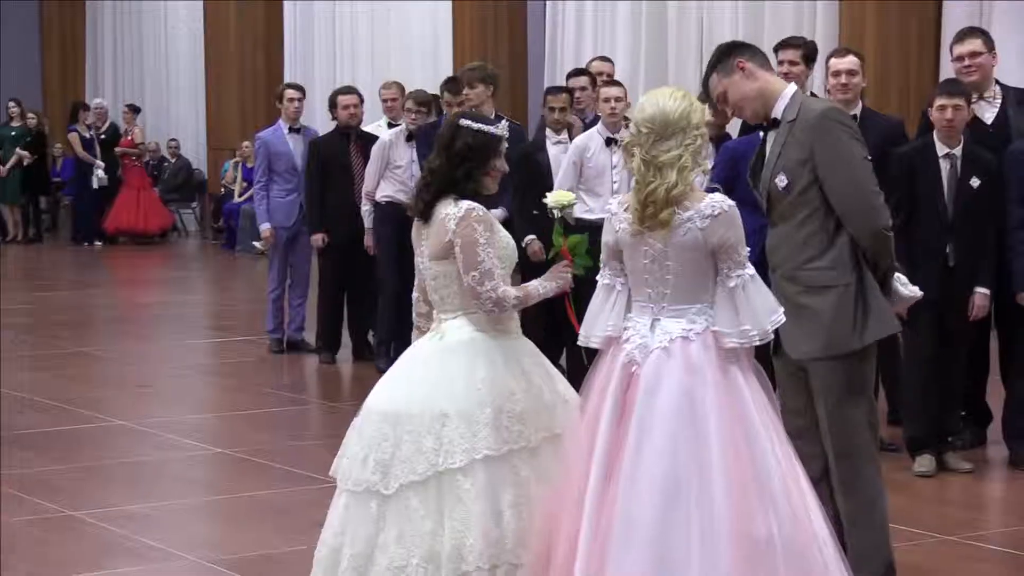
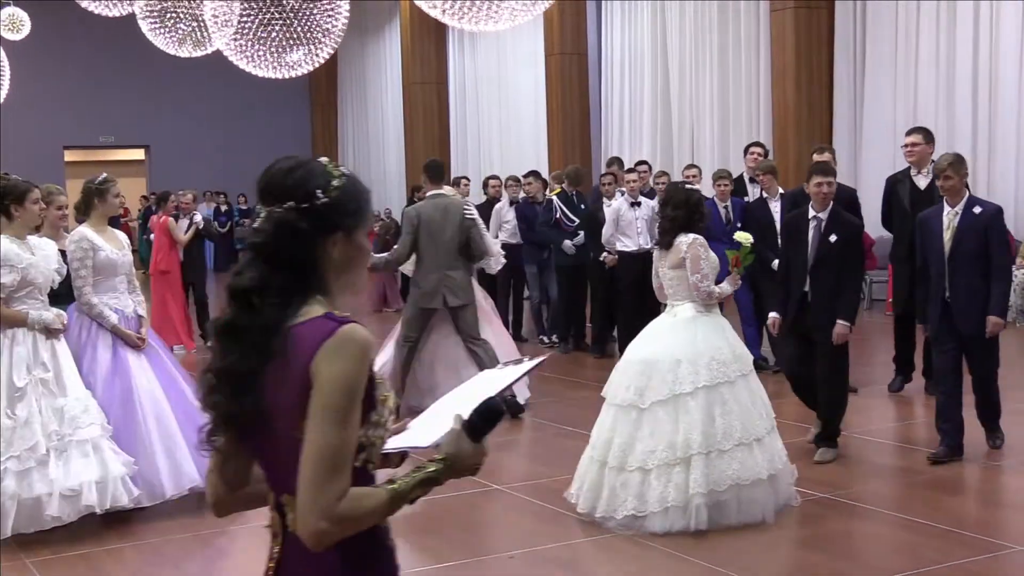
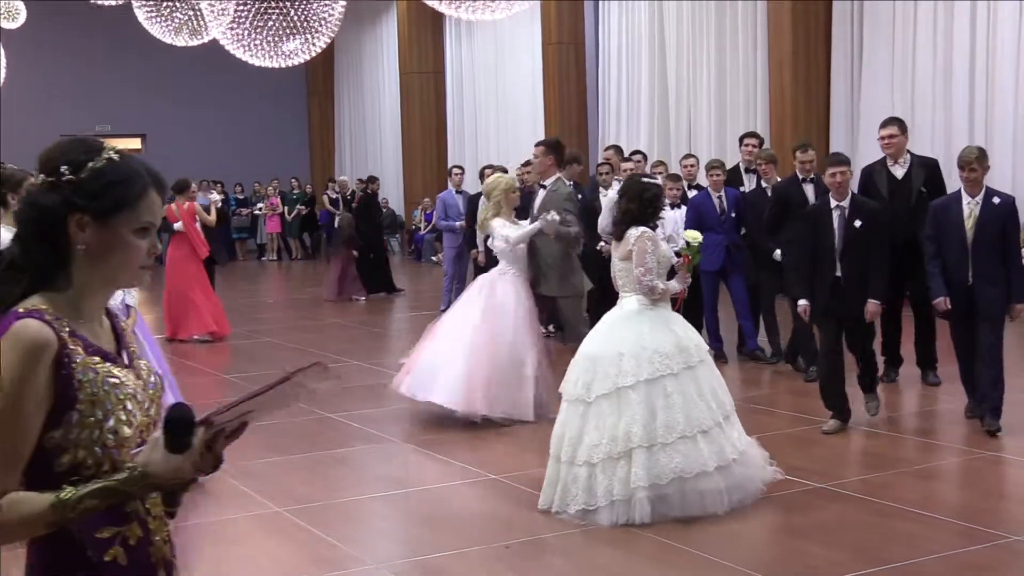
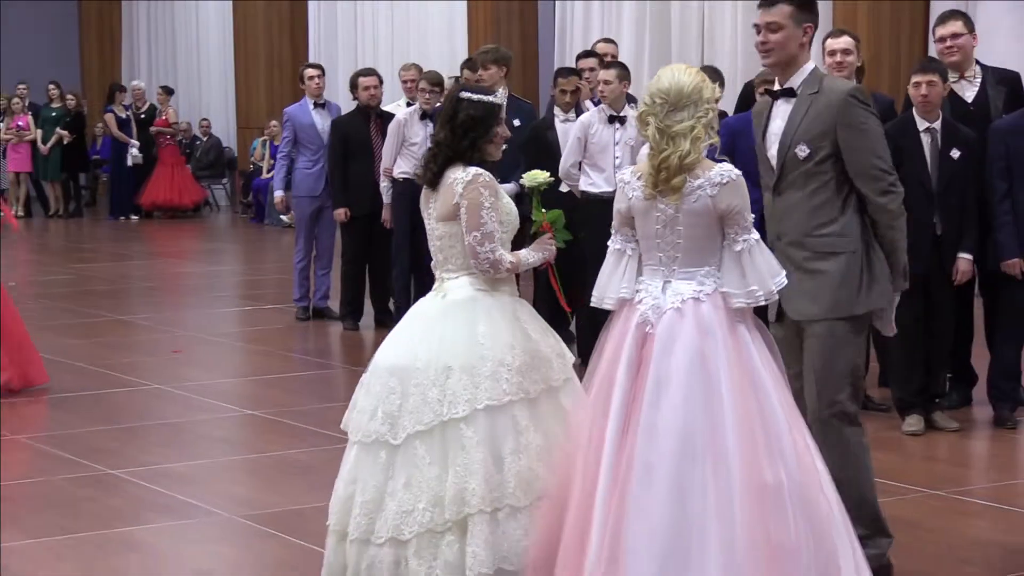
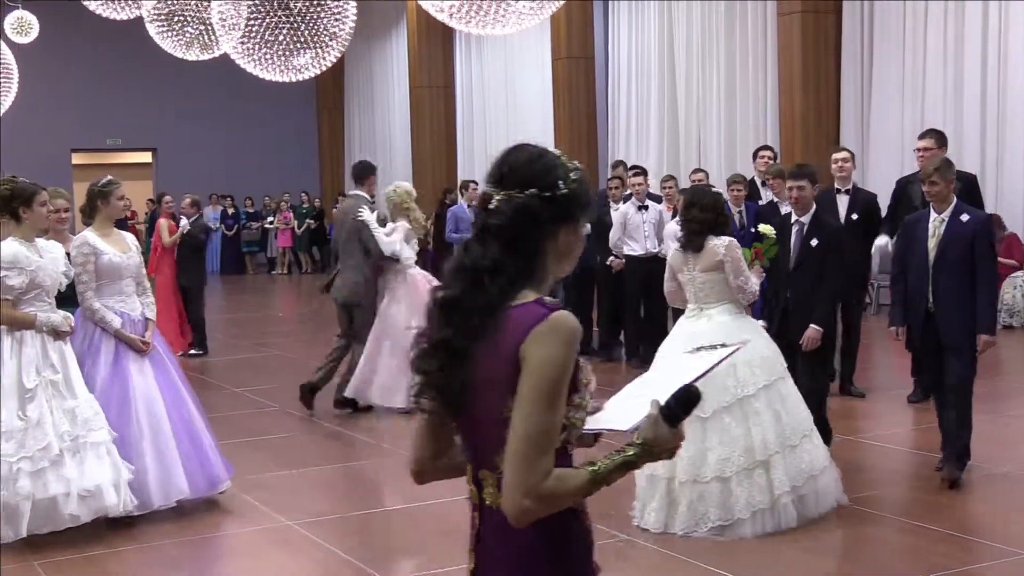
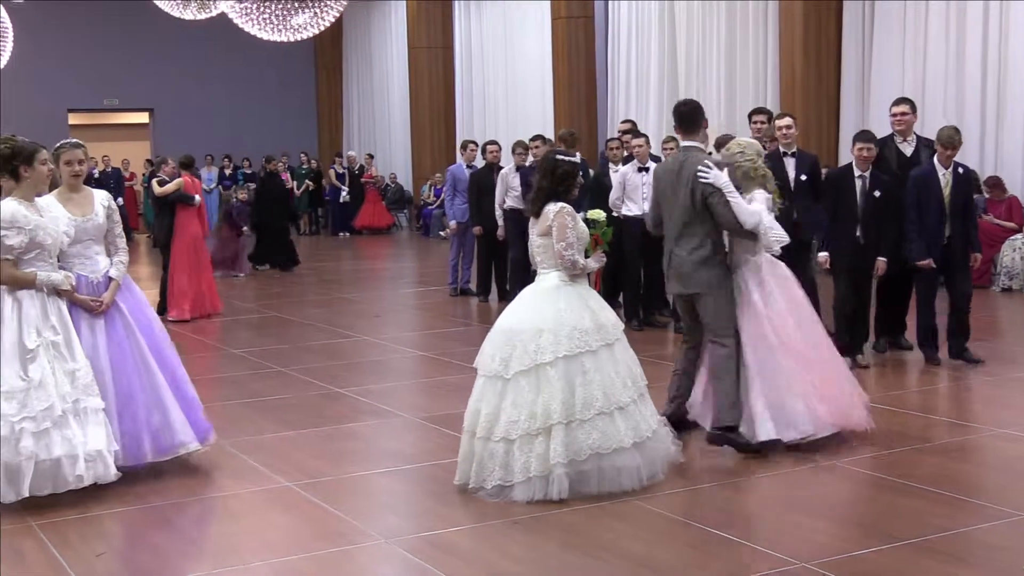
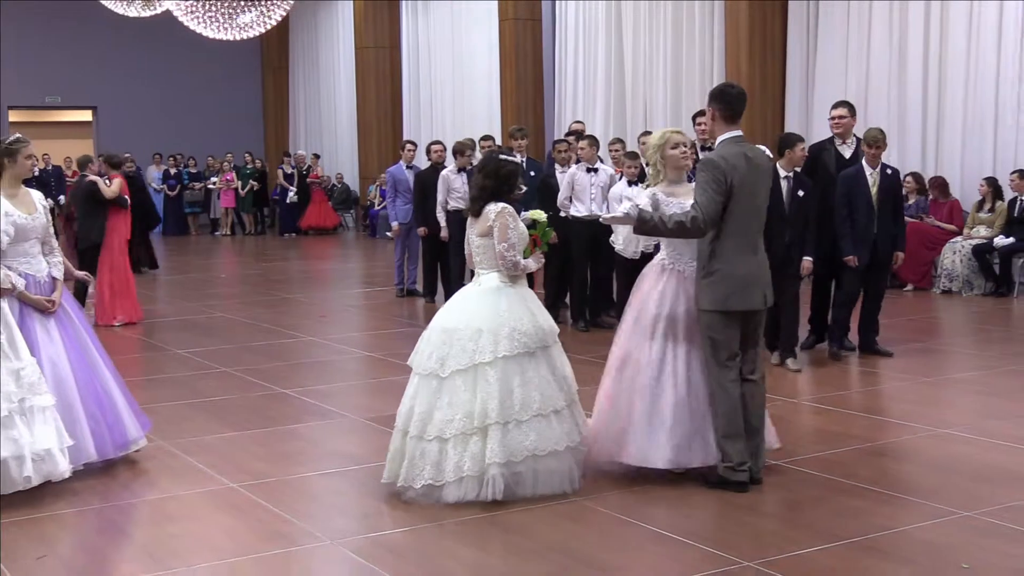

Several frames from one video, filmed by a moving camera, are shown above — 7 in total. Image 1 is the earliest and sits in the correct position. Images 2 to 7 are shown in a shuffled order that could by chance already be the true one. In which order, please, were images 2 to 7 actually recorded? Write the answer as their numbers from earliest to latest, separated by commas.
4, 7, 6, 3, 2, 5
